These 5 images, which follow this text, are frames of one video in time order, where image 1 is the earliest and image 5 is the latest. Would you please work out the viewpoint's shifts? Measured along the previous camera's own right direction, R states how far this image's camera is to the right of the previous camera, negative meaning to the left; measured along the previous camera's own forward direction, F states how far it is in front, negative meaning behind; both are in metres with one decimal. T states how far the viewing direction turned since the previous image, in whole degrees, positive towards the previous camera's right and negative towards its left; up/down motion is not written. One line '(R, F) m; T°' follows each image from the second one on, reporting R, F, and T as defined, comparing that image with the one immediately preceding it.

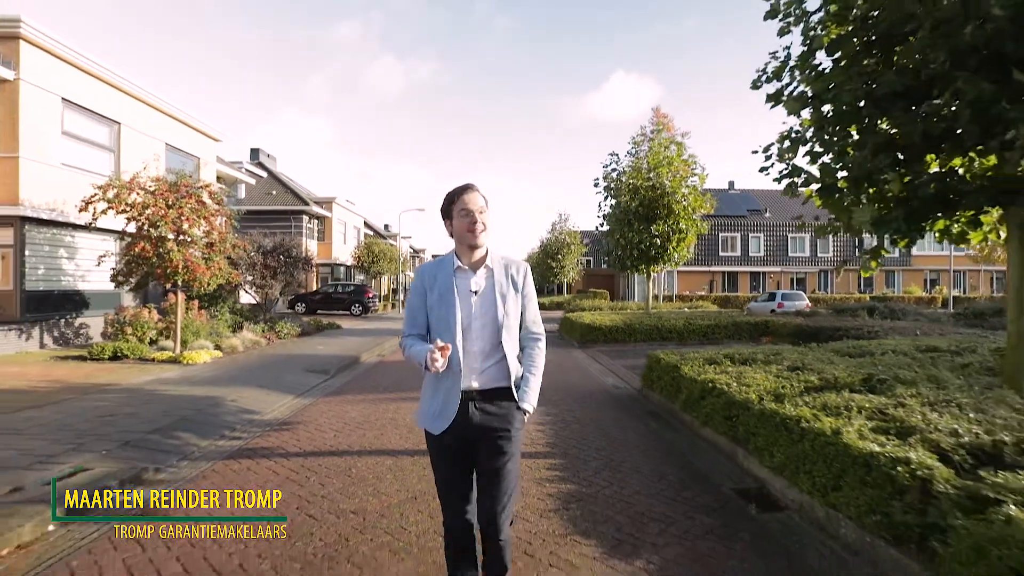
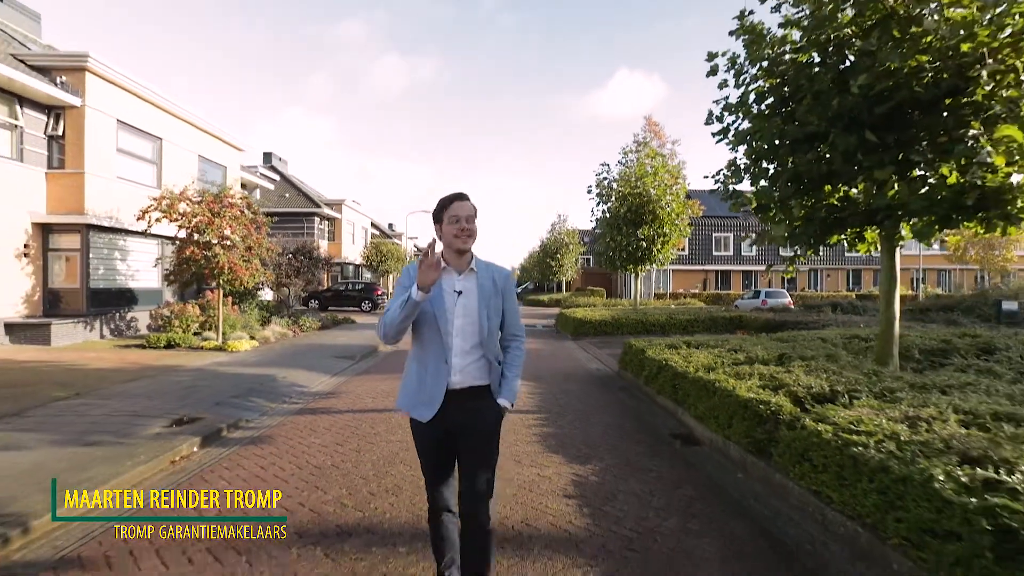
(+0.1, -1.7) m; 0°
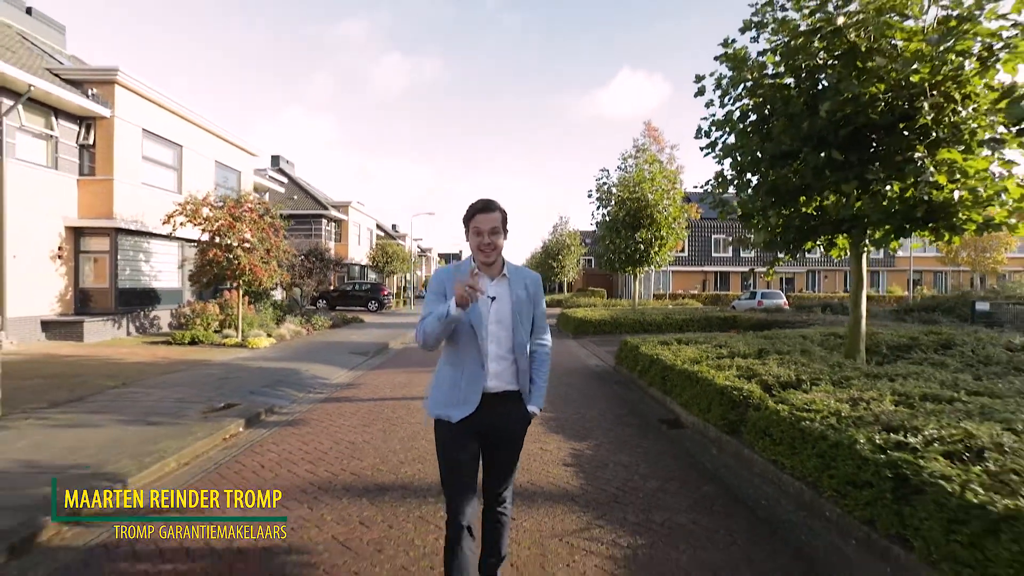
(0.0, -0.8) m; 0°
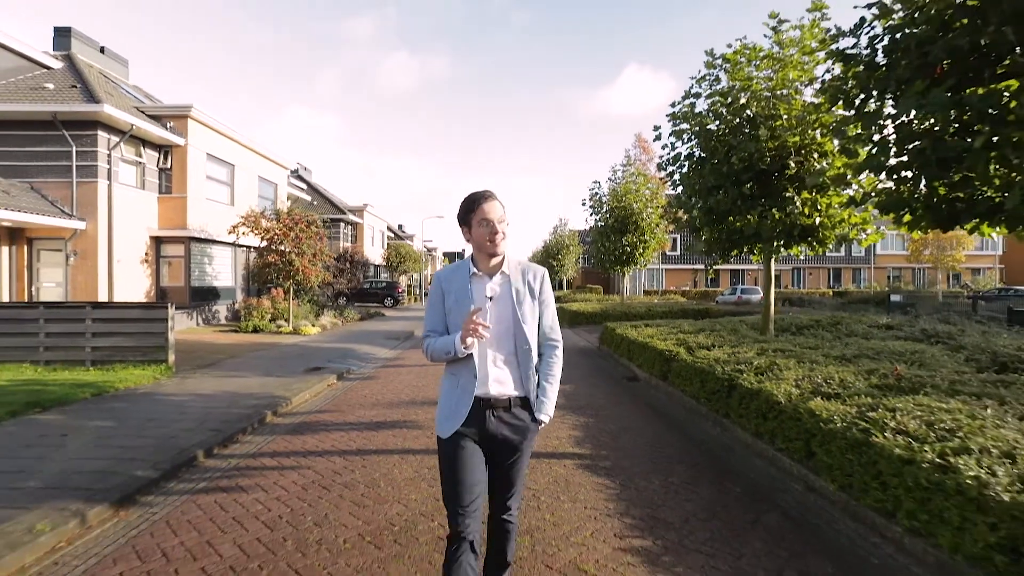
(-0.1, -2.8) m; 0°
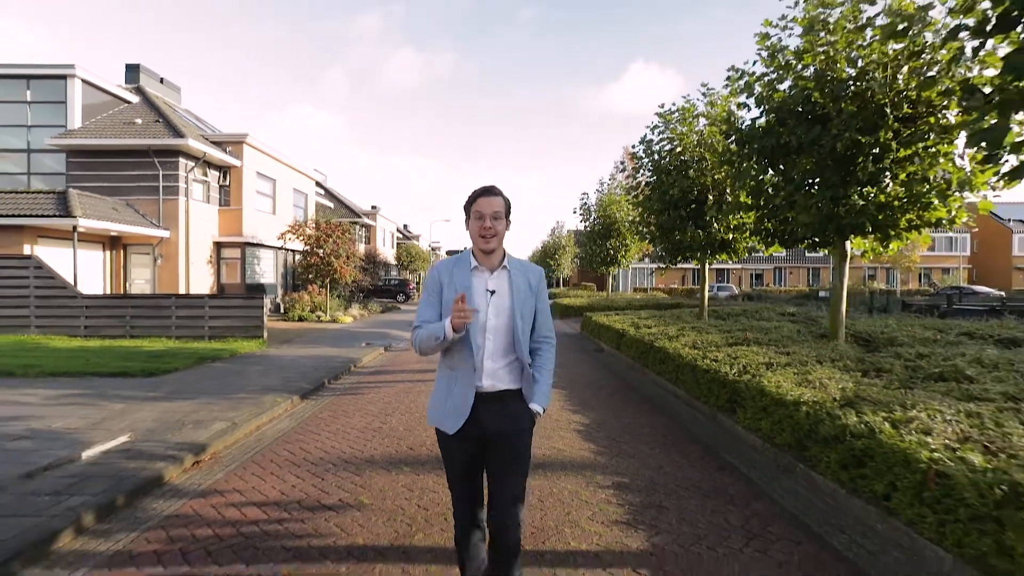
(0.0, -3.3) m; 0°
